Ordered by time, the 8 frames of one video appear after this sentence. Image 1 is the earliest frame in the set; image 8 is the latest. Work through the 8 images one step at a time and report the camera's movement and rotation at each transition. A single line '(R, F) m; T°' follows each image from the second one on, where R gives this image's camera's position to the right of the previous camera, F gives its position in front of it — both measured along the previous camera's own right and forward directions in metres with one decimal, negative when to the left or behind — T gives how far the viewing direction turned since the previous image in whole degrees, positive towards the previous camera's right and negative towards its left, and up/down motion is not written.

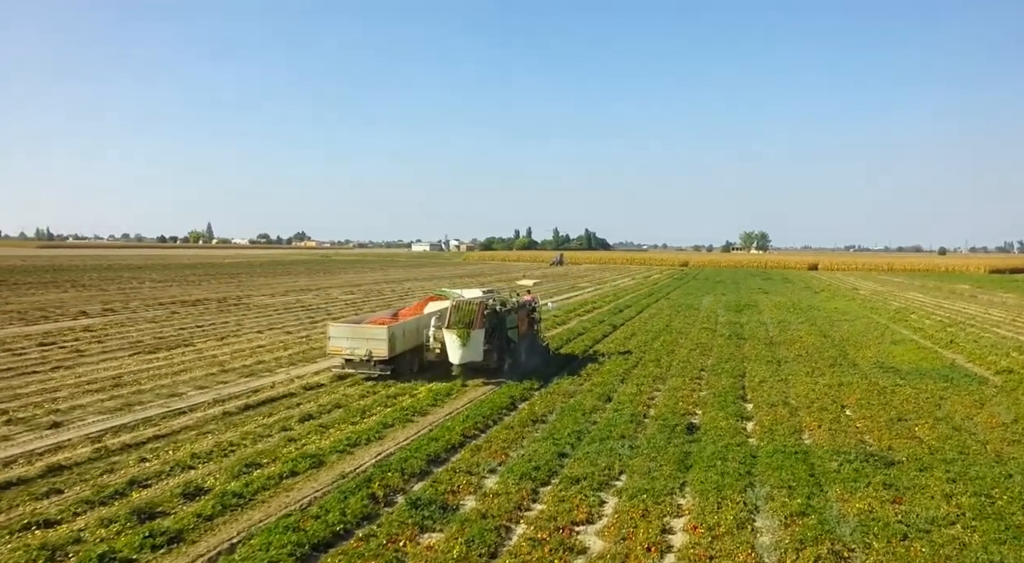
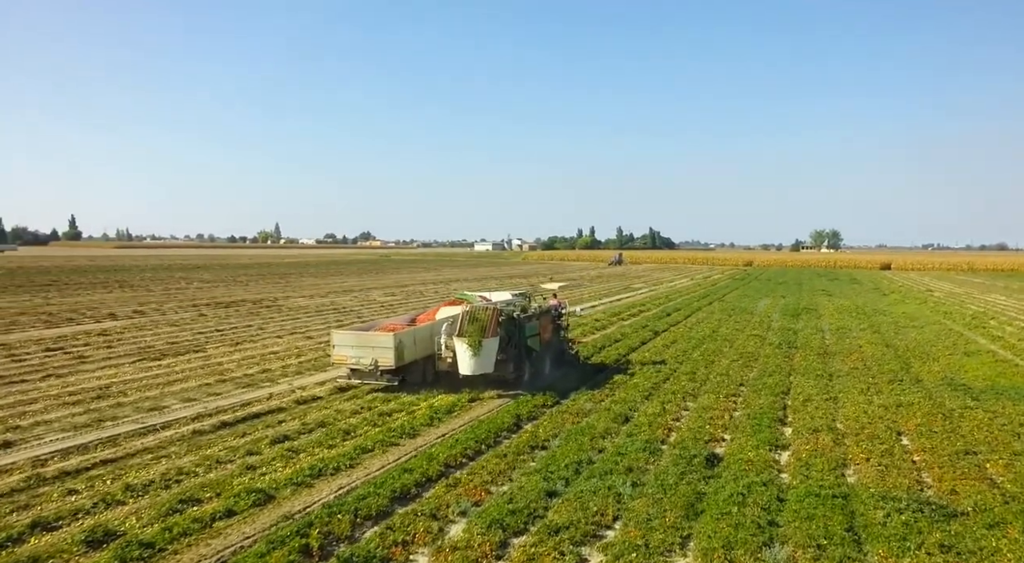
(+0.8, +1.5) m; -4°
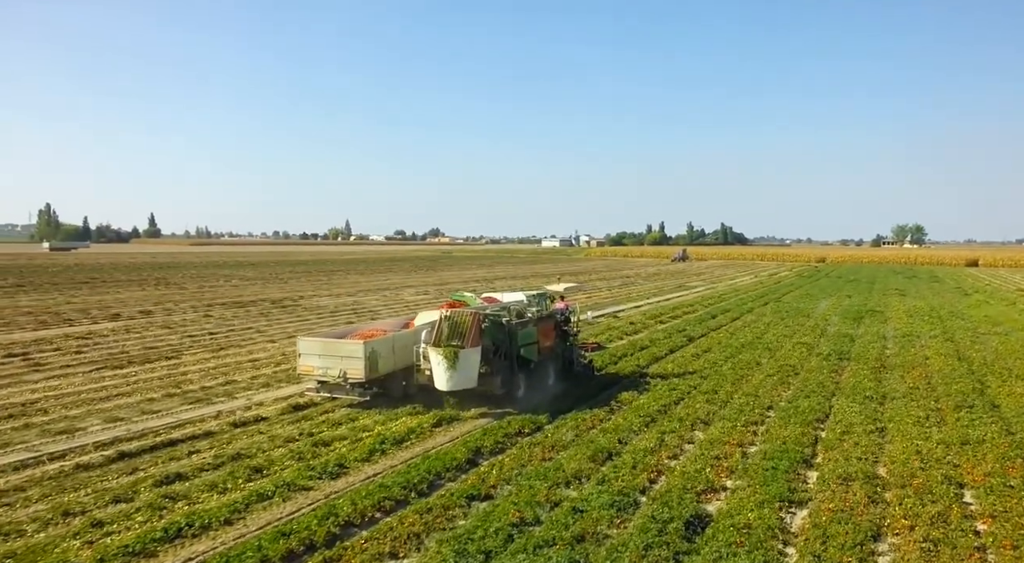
(+1.3, +2.3) m; -5°
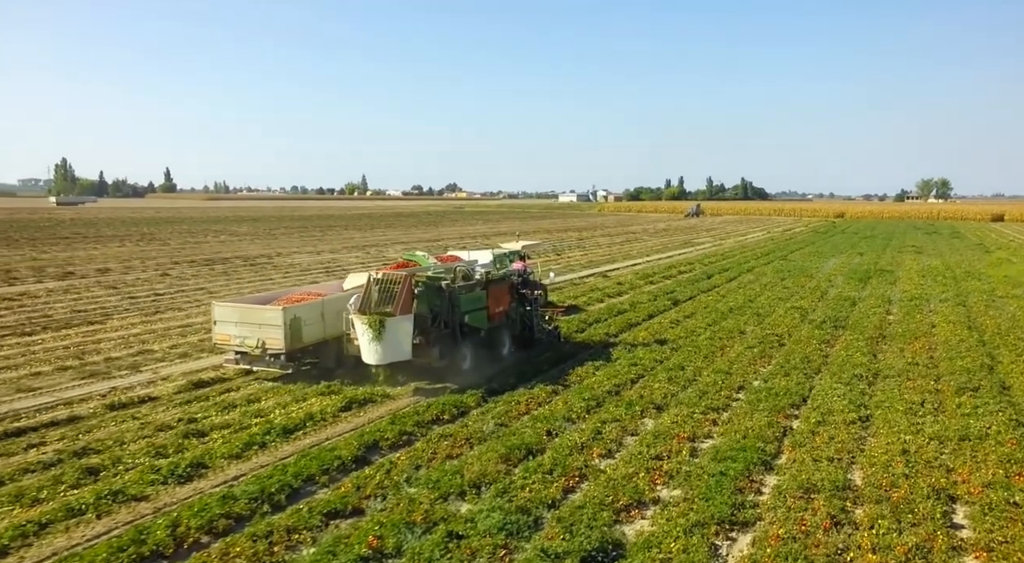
(+1.2, +1.8) m; -1°
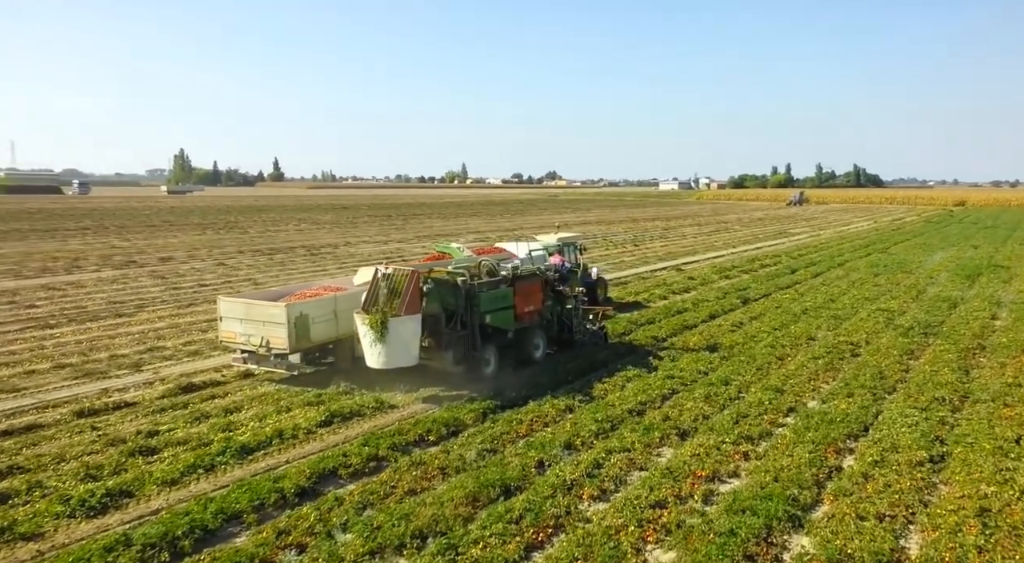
(+1.0, +1.4) m; -7°
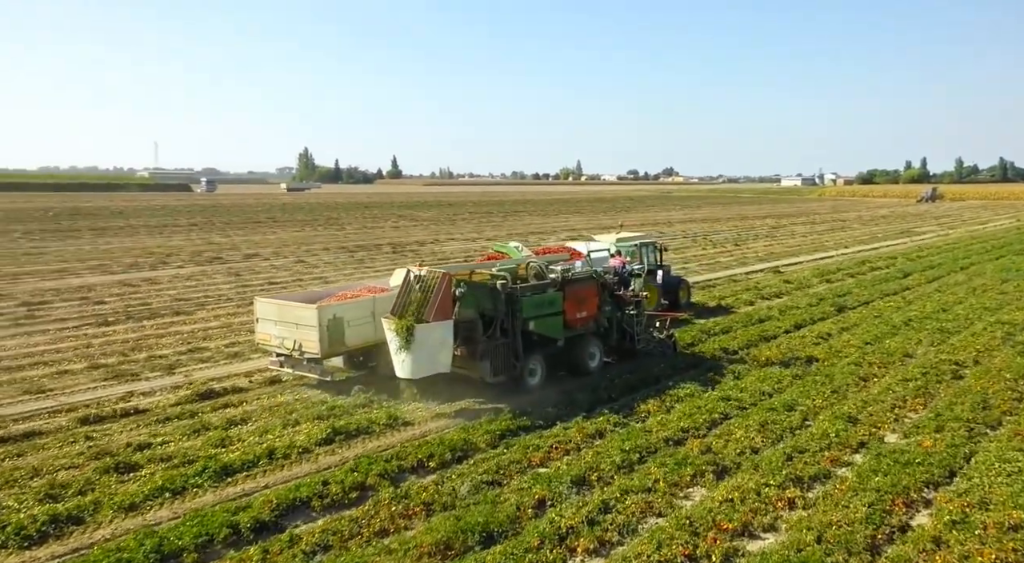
(+0.9, +1.1) m; -8°
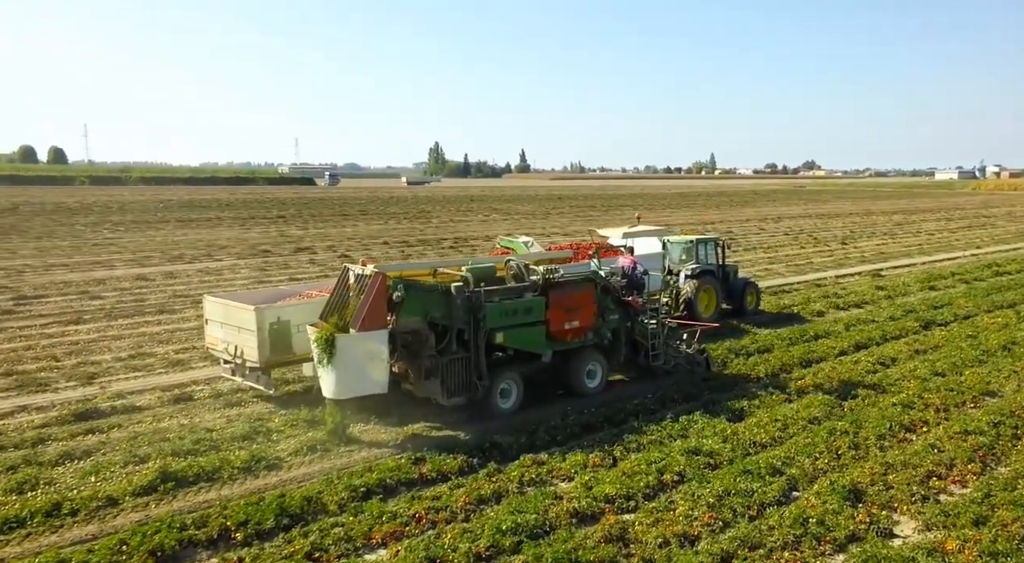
(+2.0, +2.2) m; -9°
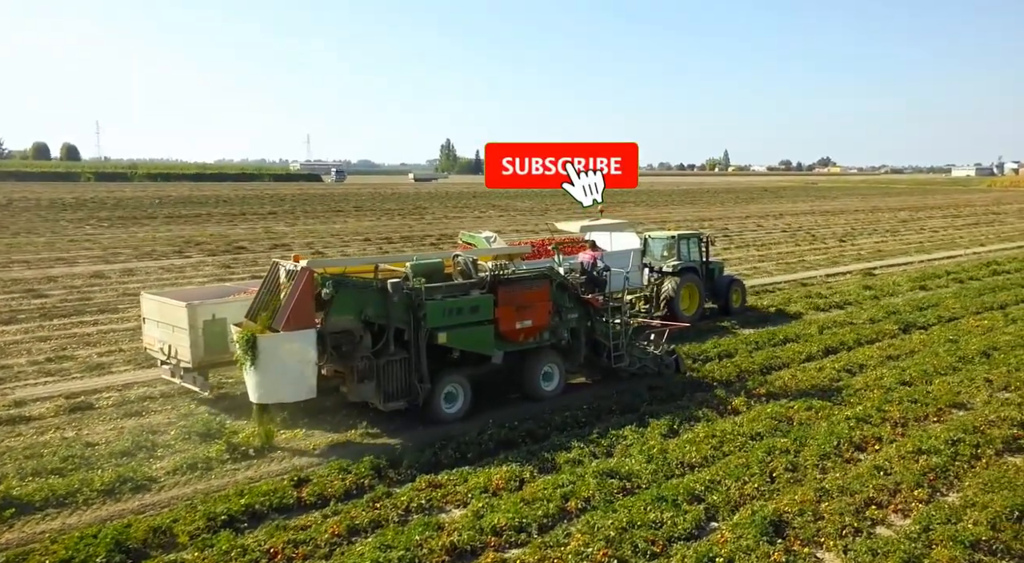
(+0.9, +0.7) m; -1°
